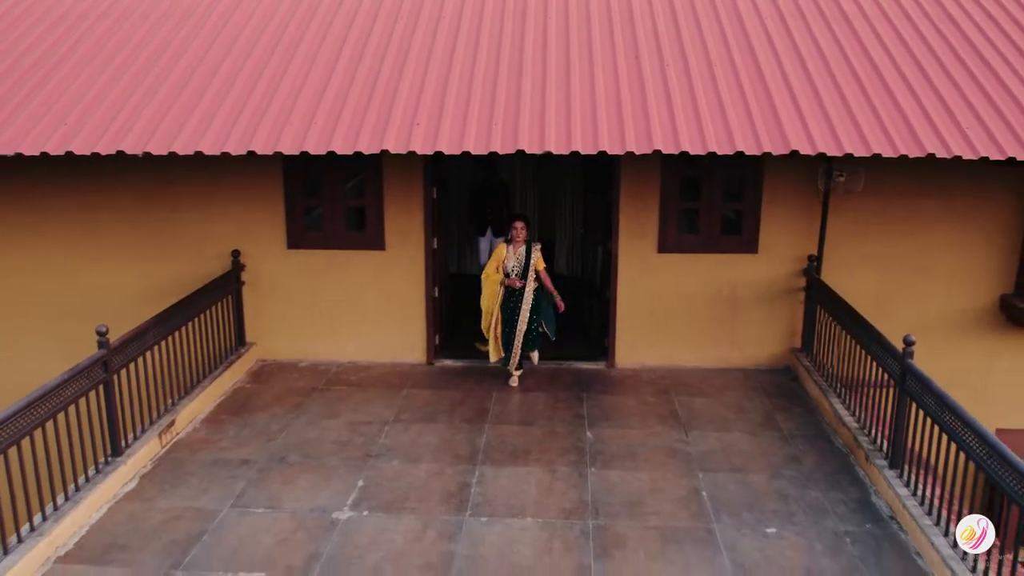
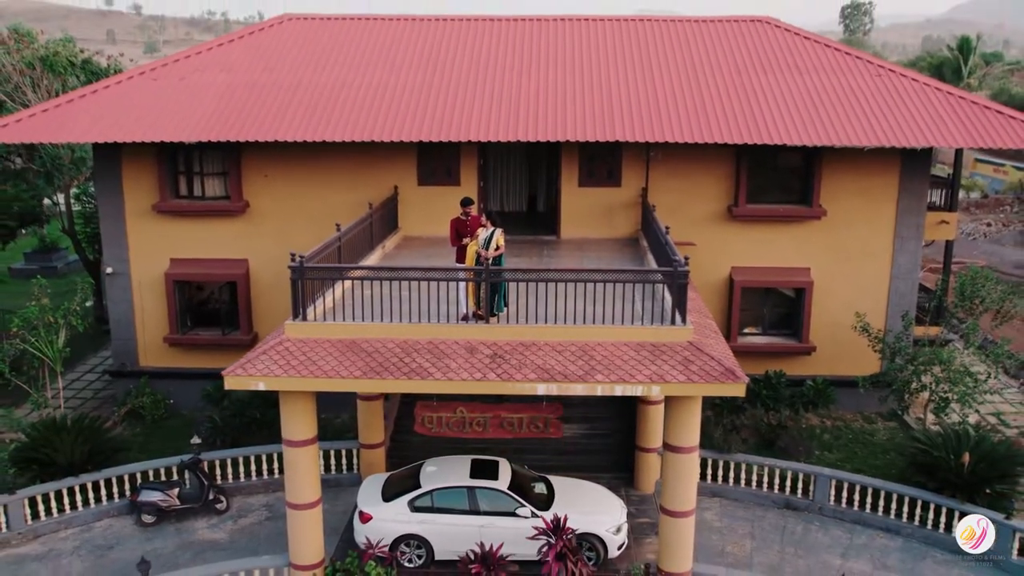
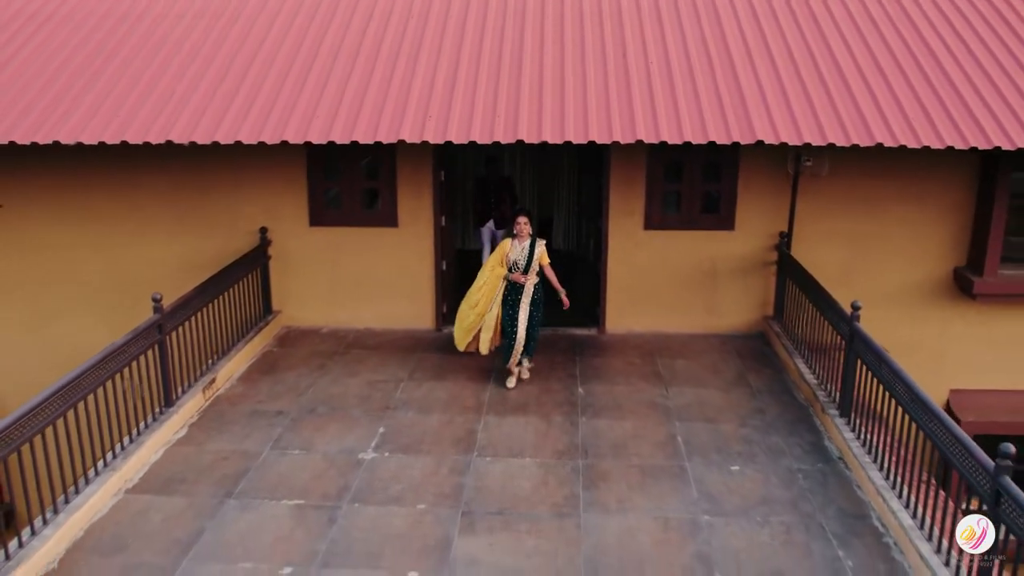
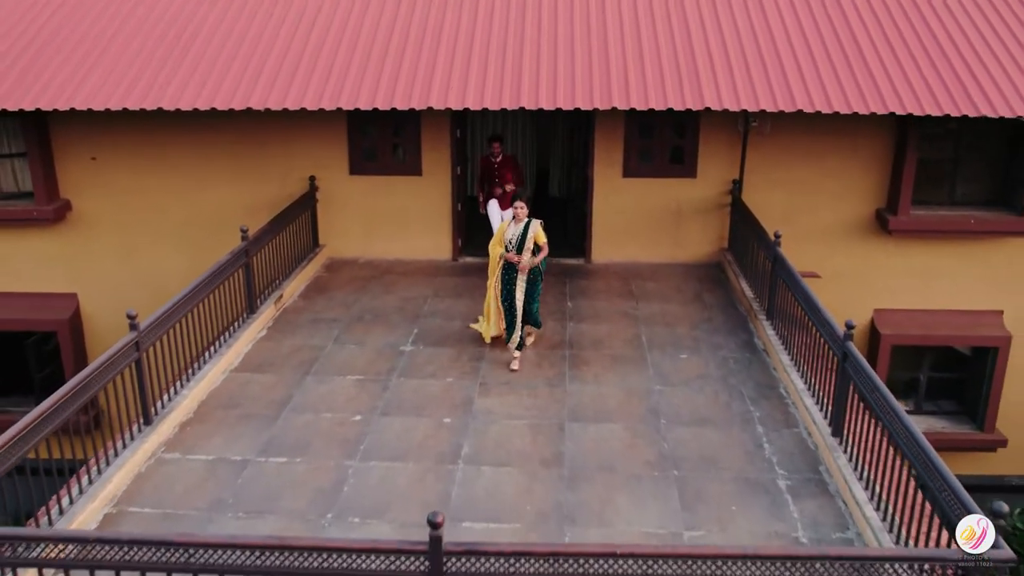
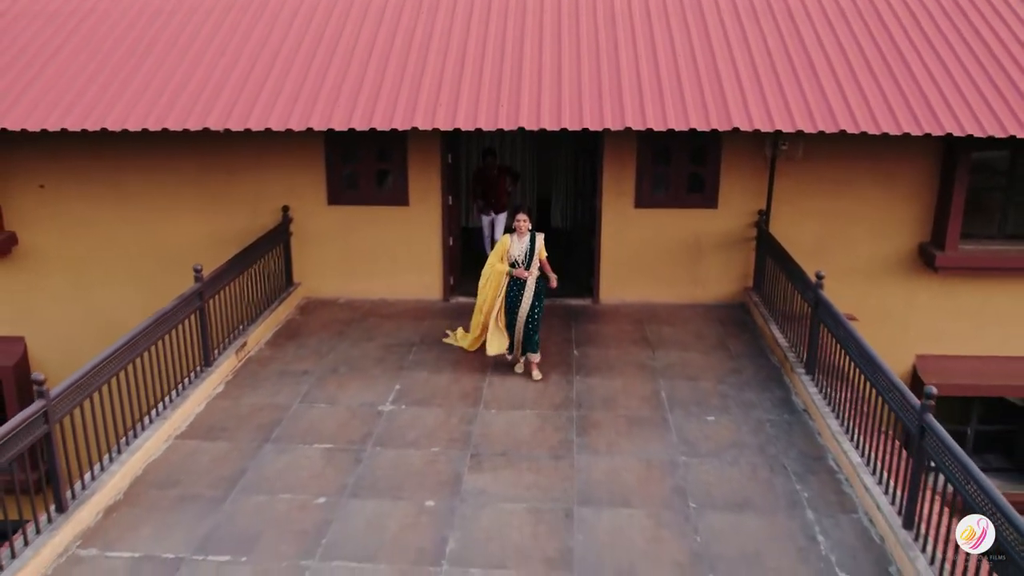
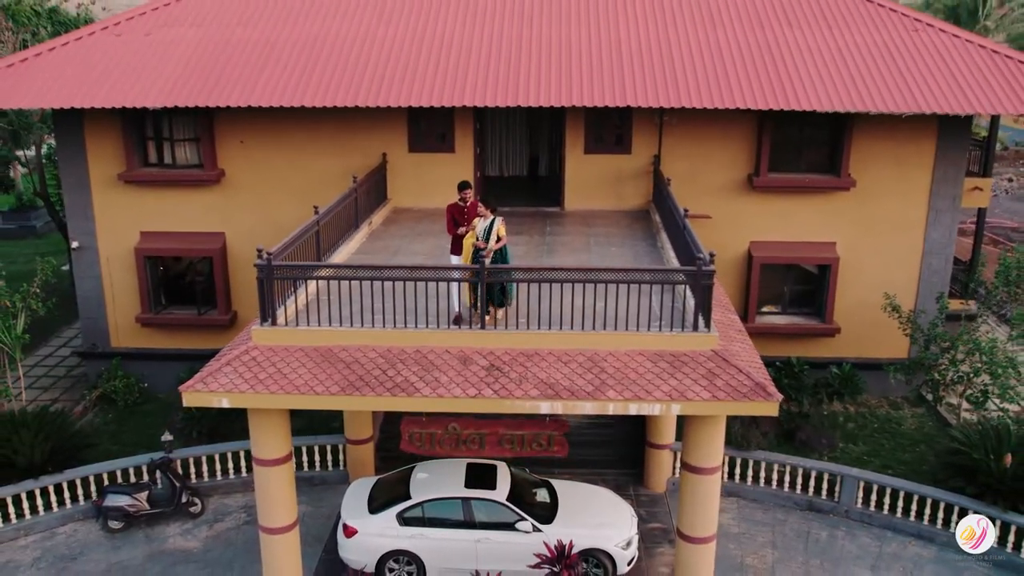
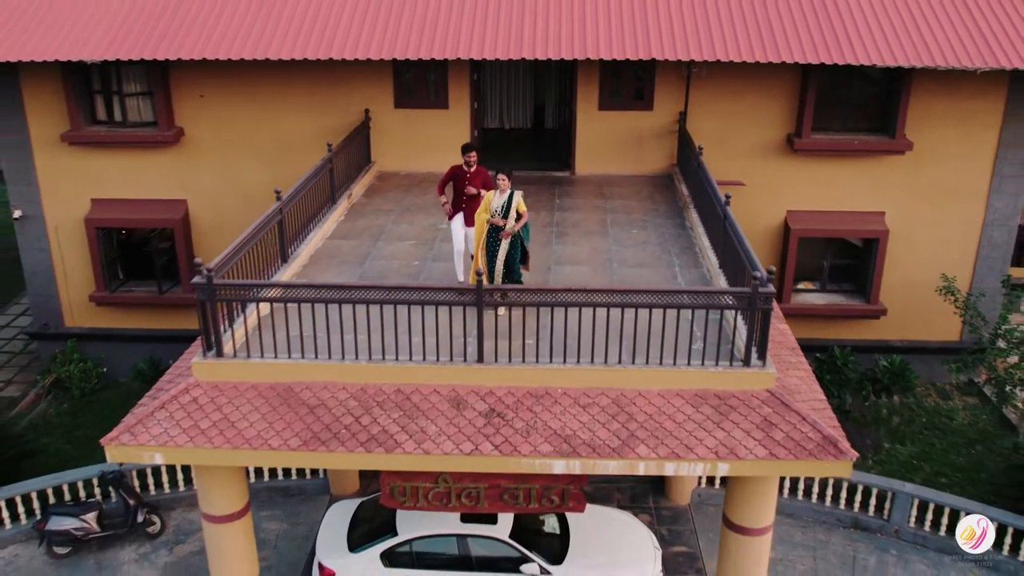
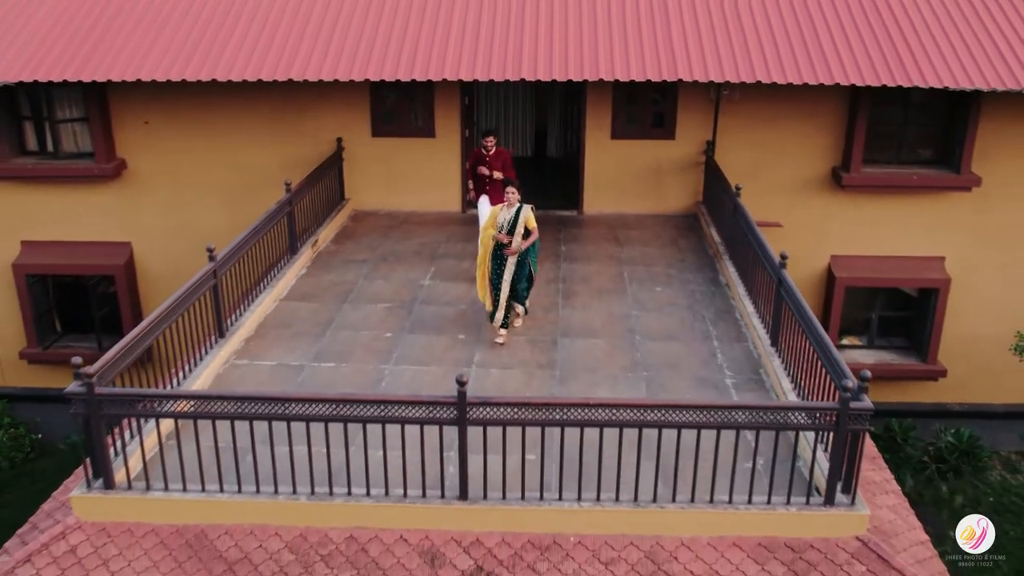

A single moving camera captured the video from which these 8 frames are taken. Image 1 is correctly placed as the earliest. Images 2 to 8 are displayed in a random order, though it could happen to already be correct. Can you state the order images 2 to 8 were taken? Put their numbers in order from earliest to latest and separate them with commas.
3, 5, 4, 8, 7, 6, 2
